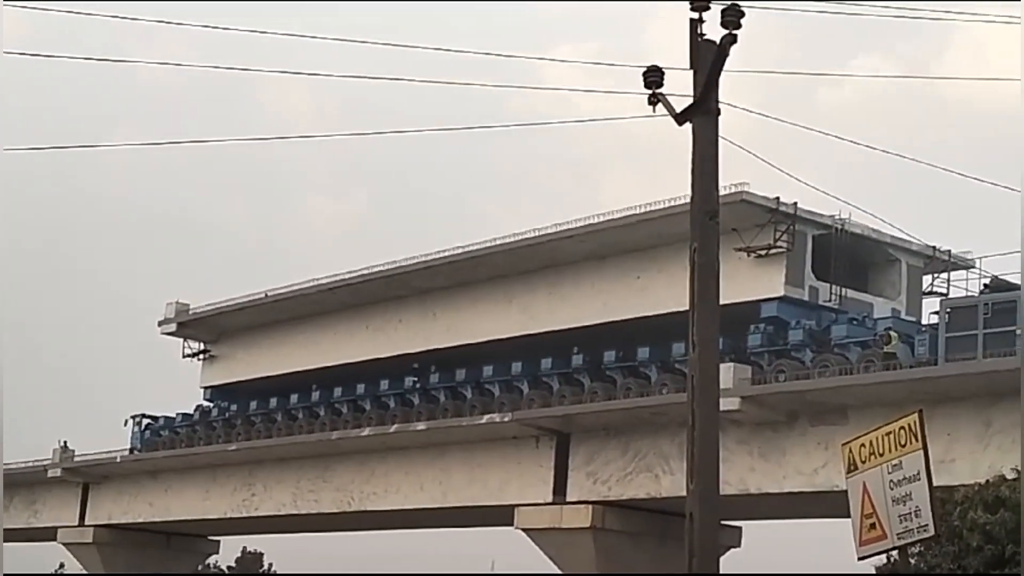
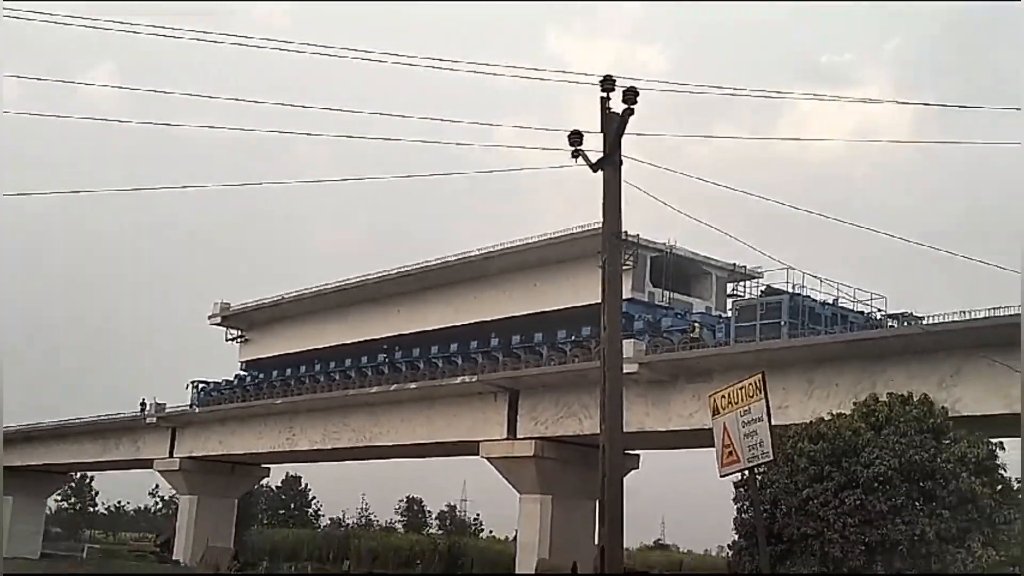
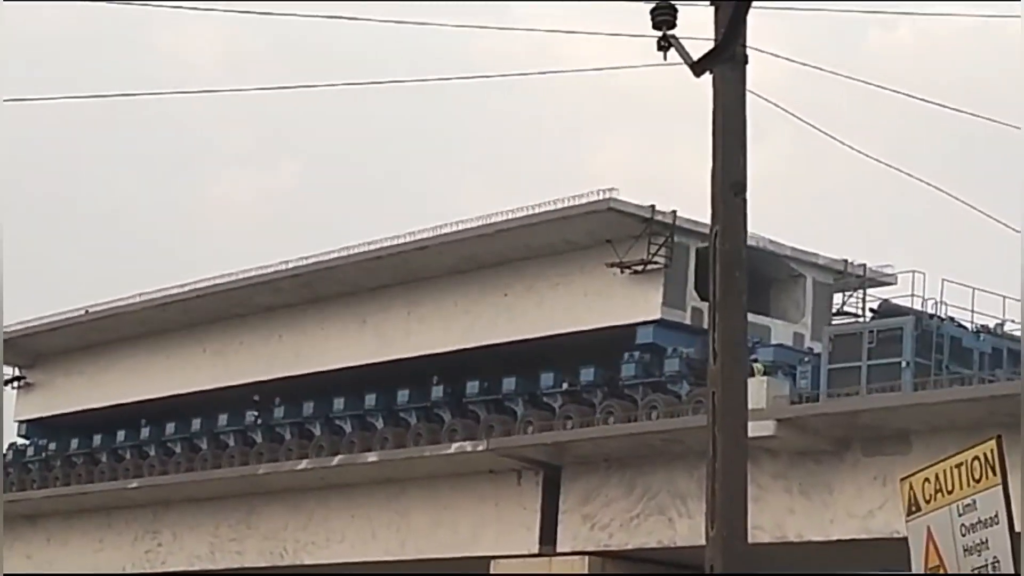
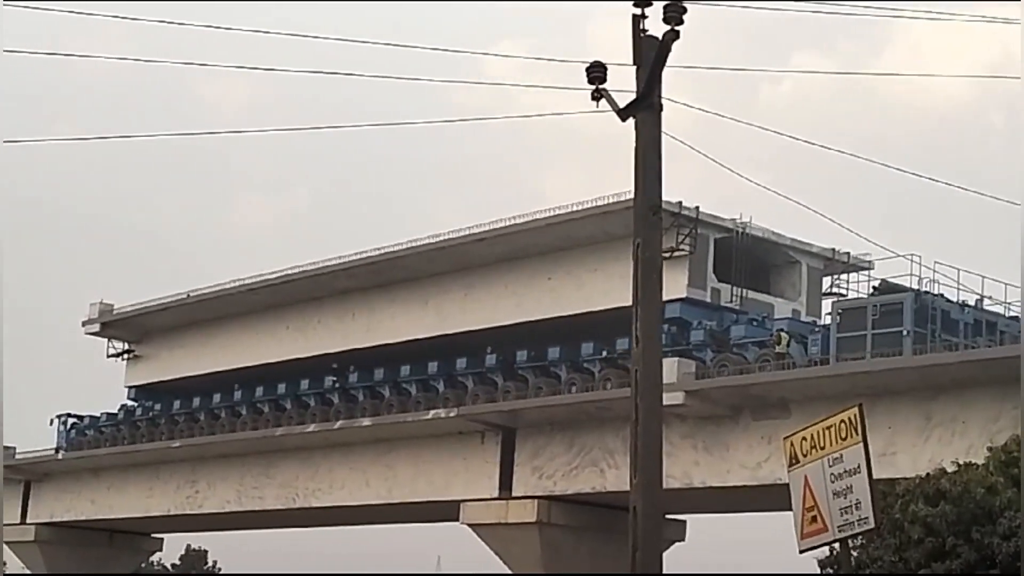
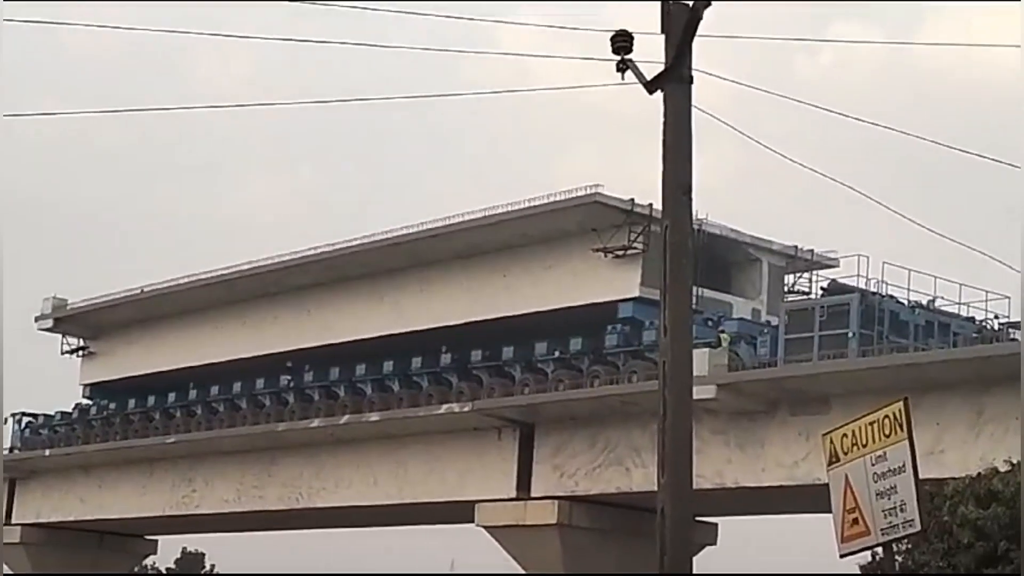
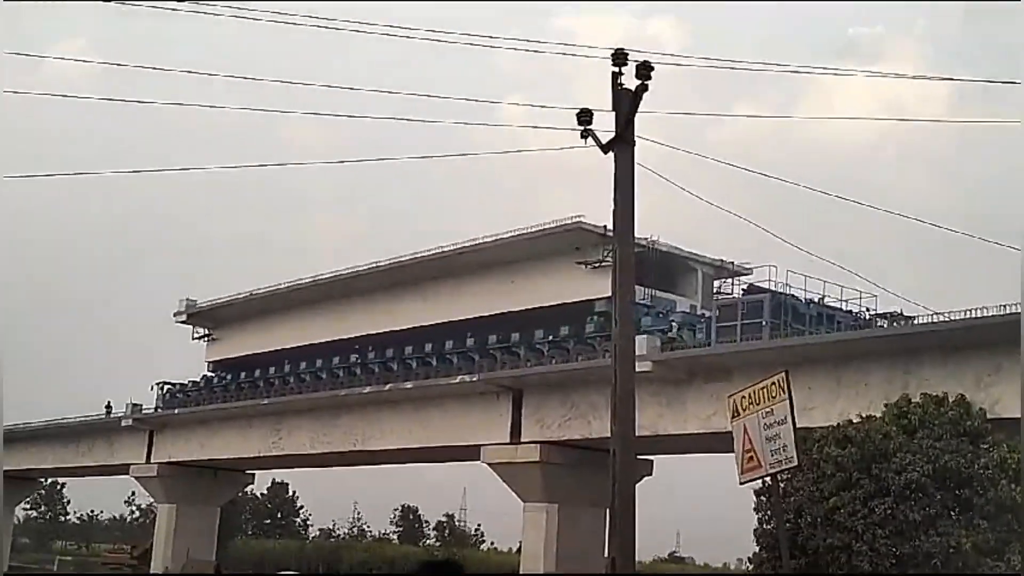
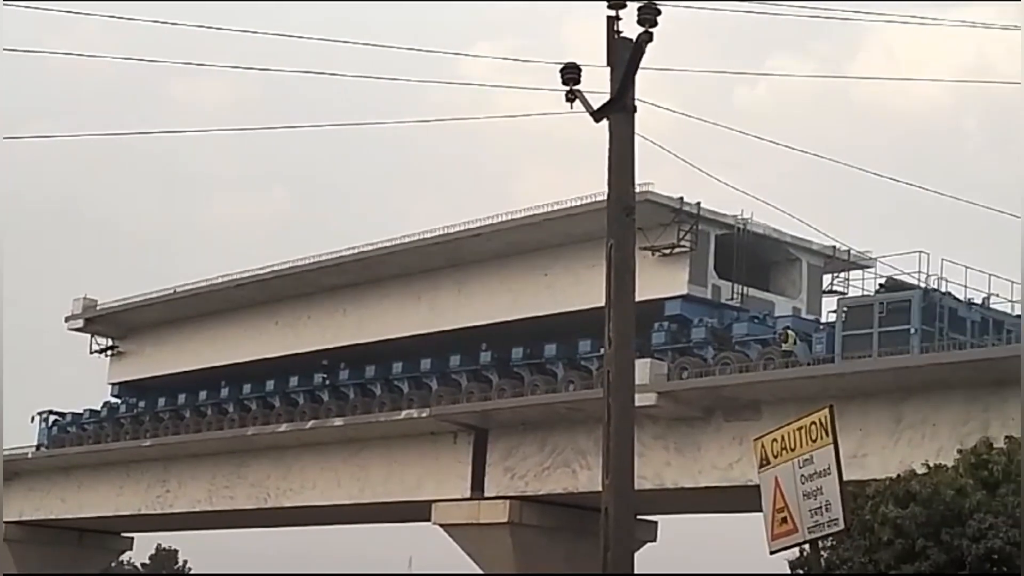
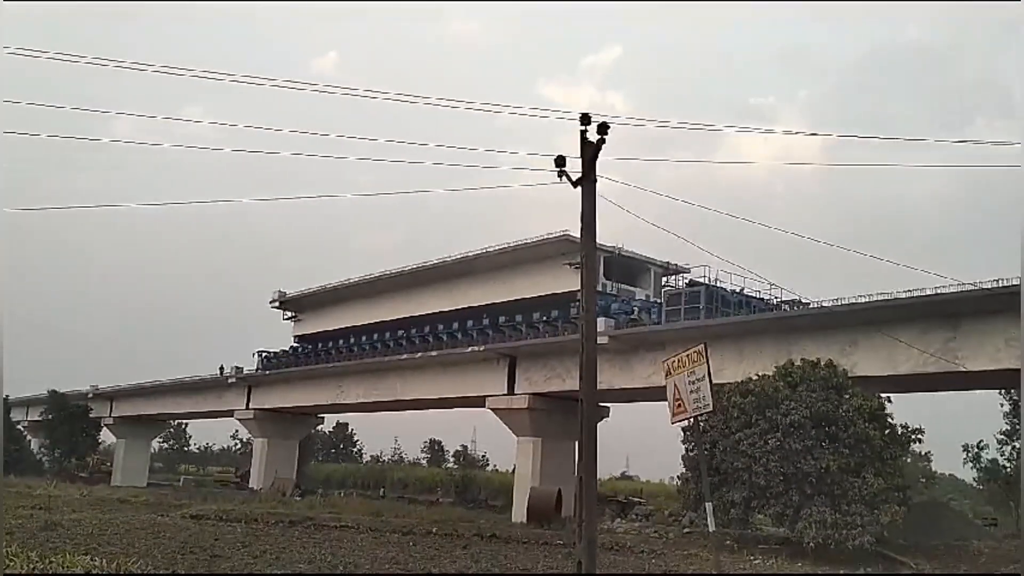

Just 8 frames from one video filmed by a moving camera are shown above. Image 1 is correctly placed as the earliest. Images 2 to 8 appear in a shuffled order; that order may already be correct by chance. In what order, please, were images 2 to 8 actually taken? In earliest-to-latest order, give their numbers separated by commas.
7, 4, 2, 8, 6, 5, 3
